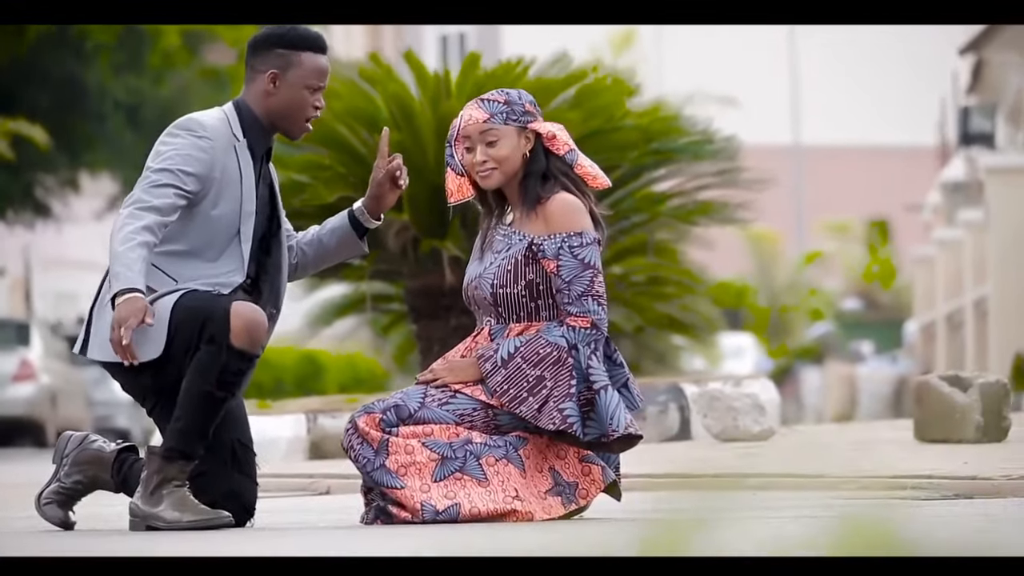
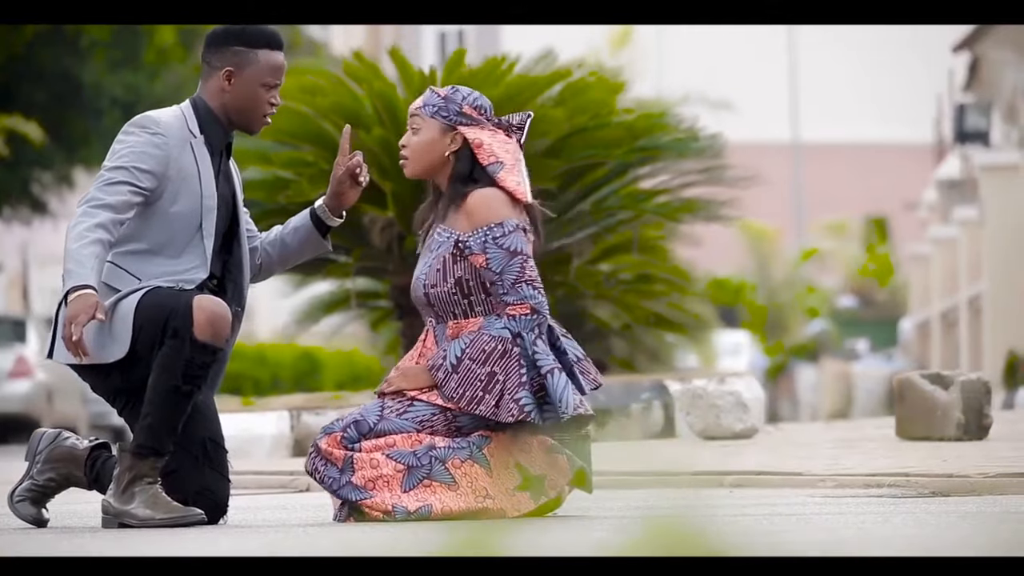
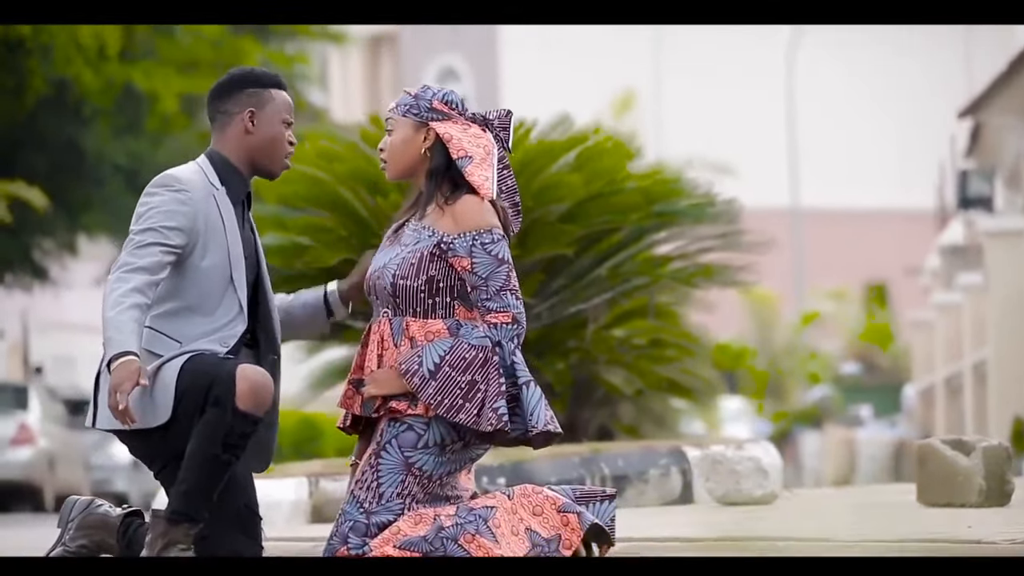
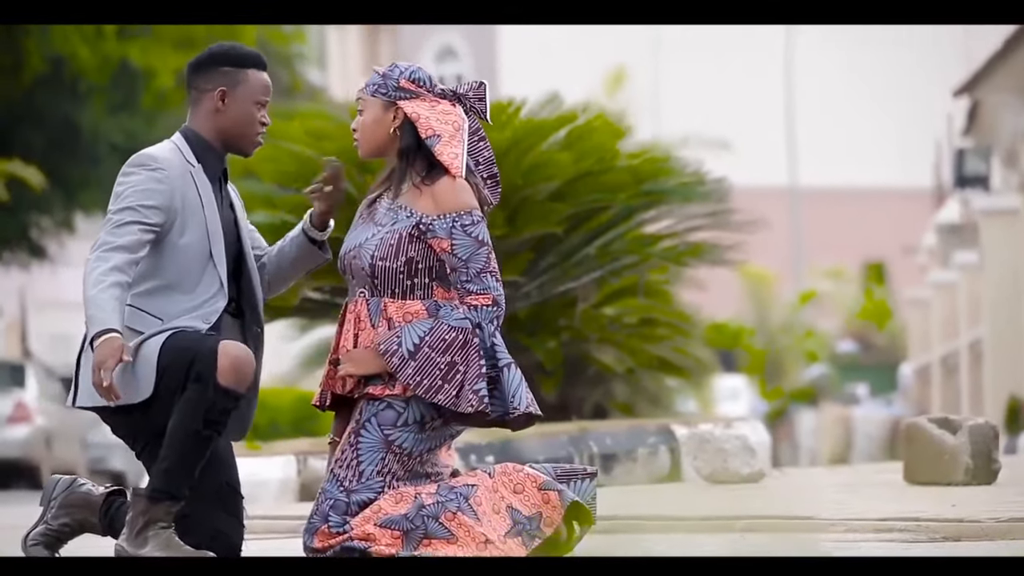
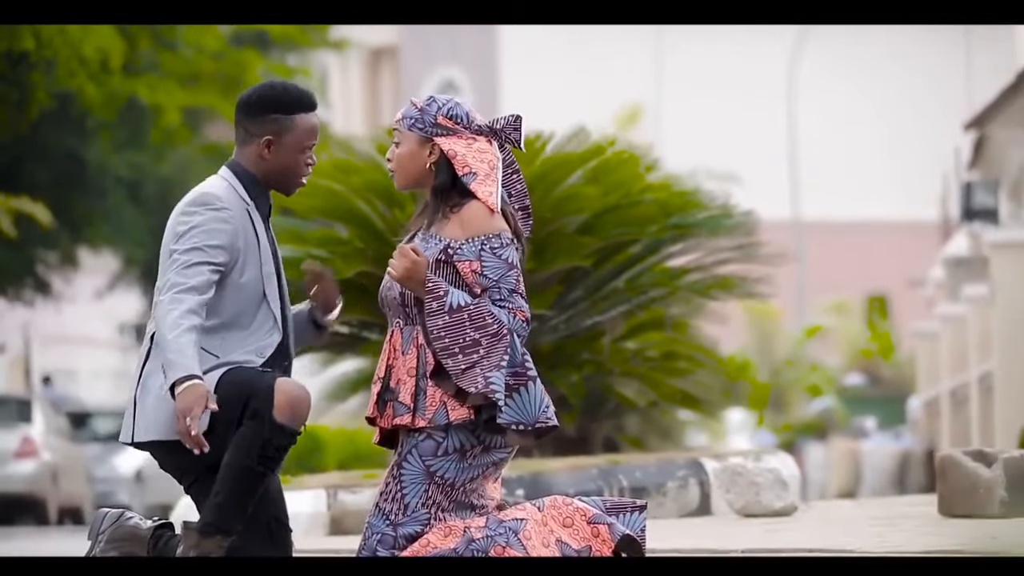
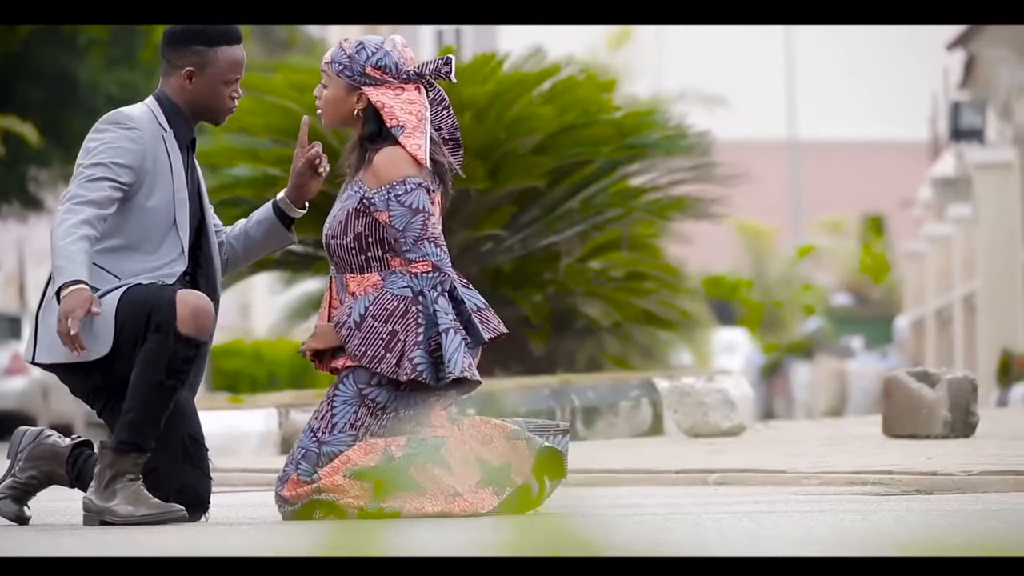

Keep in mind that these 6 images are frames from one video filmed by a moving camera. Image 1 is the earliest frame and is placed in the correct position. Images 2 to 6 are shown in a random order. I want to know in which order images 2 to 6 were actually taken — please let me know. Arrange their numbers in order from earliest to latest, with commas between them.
2, 6, 4, 3, 5
